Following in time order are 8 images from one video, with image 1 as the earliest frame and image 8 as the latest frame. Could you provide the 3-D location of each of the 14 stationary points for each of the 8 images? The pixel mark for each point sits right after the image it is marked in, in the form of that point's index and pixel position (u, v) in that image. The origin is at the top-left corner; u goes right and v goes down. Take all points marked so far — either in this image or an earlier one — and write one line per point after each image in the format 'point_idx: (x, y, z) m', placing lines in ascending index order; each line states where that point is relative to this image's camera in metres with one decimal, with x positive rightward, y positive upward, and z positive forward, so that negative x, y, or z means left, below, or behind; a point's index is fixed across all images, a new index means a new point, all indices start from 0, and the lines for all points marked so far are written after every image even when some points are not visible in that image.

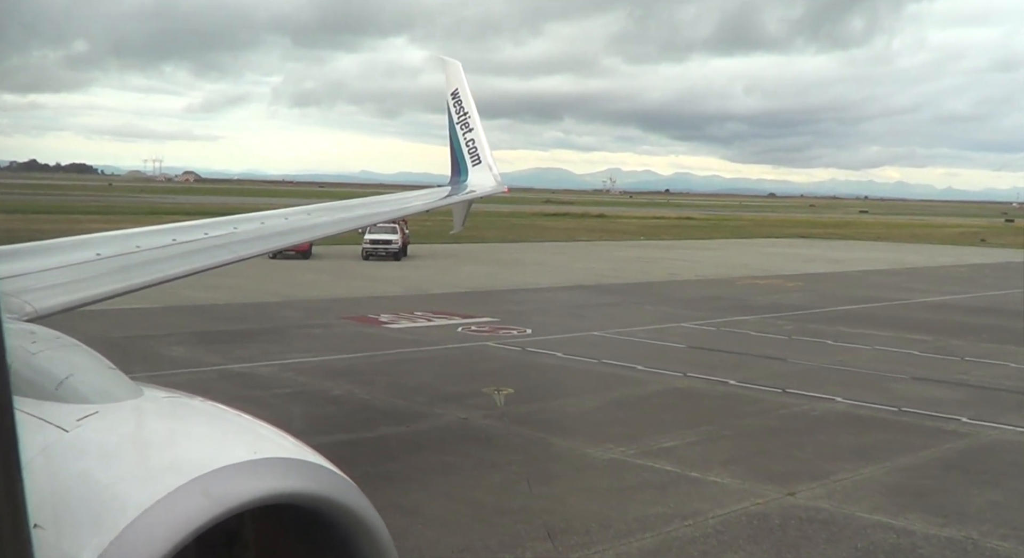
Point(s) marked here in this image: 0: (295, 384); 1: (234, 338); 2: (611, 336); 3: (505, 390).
0: (-3.2, -1.5, +13.7) m
1: (-5.2, -1.1, +17.6) m
2: (+2.1, -1.2, +19.5) m
3: (-0.1, -1.6, +13.7) m
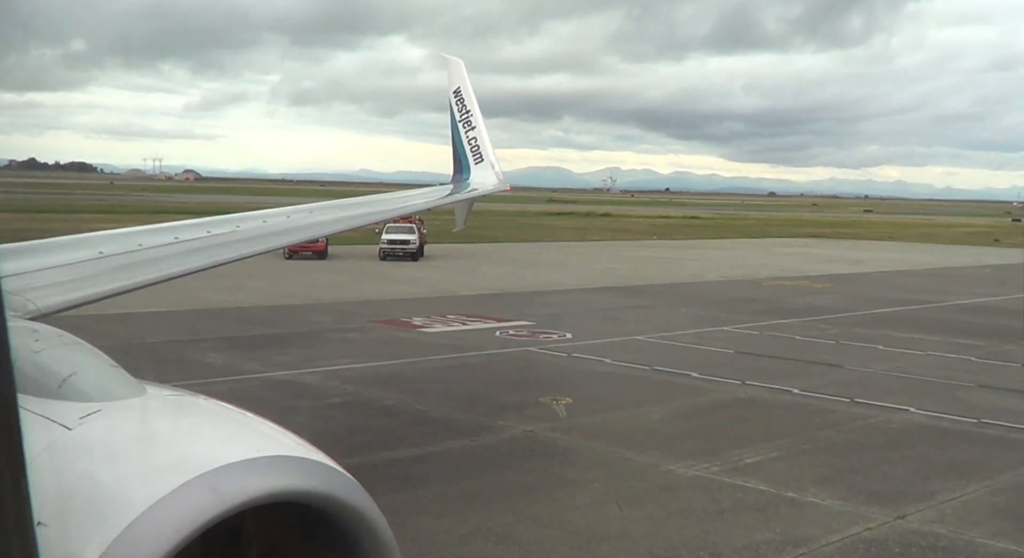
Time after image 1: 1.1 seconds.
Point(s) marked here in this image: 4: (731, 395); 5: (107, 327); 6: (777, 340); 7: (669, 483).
0: (-2.3, -1.6, +13.1) m
1: (-4.4, -1.2, +16.9) m
2: (+2.9, -1.2, +18.8) m
3: (+0.7, -1.7, +13.1) m
4: (+3.2, -1.7, +13.6) m
5: (-8.0, -1.0, +18.6) m
6: (+5.5, -1.3, +19.6) m
7: (+1.6, -2.1, +9.3) m
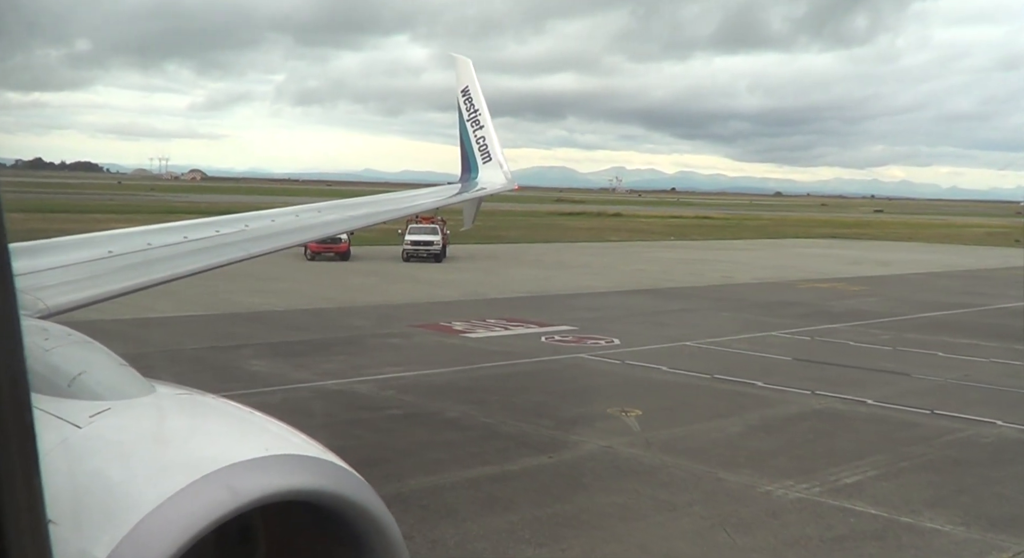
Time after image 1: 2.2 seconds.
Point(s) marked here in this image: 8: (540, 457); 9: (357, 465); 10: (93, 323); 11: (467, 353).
0: (-1.5, -1.7, +12.5) m
1: (-3.5, -1.2, +16.3) m
2: (+3.8, -1.3, +18.2) m
3: (+1.6, -1.8, +12.5) m
4: (+4.1, -1.8, +13.0) m
5: (-7.1, -1.0, +18.0) m
6: (+6.5, -1.3, +18.9) m
7: (+2.4, -2.1, +8.7) m
8: (+0.3, -1.9, +10.1) m
9: (-1.6, -1.9, +9.6) m
10: (-8.6, -0.9, +19.2) m
11: (-0.8, -1.3, +16.8) m
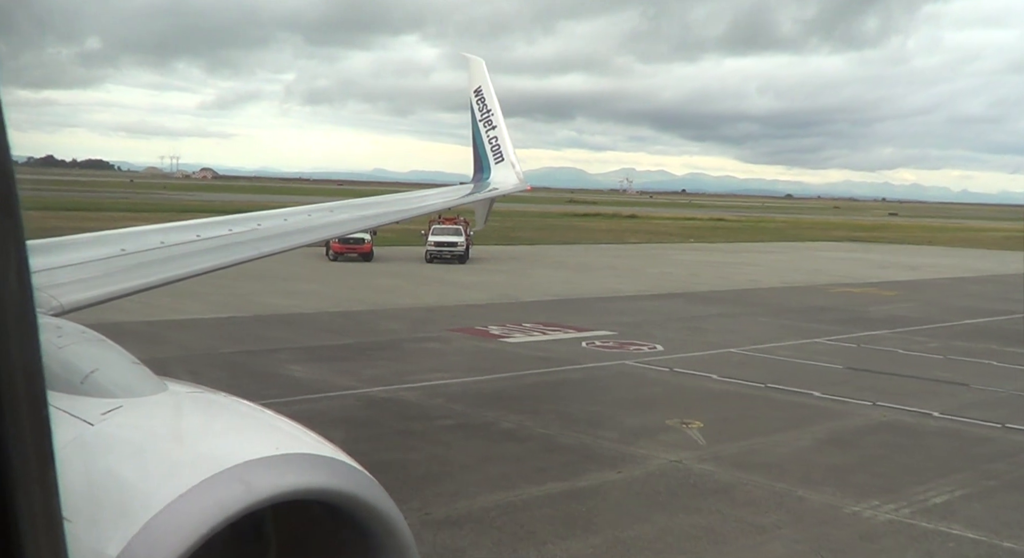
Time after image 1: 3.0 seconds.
0: (-0.7, -1.7, +12.0) m
1: (-2.8, -1.3, +15.9) m
2: (+4.5, -1.4, +17.7) m
3: (+2.3, -1.8, +12.0) m
4: (+4.8, -1.9, +12.5) m
5: (-6.4, -1.1, +17.6) m
6: (+7.2, -1.5, +18.4) m
7: (+3.1, -2.2, +8.2) m
8: (+1.0, -2.0, +9.7) m
9: (-0.9, -2.0, +9.2) m
10: (-7.8, -0.9, +18.8) m
11: (0.0, -1.4, +16.3) m
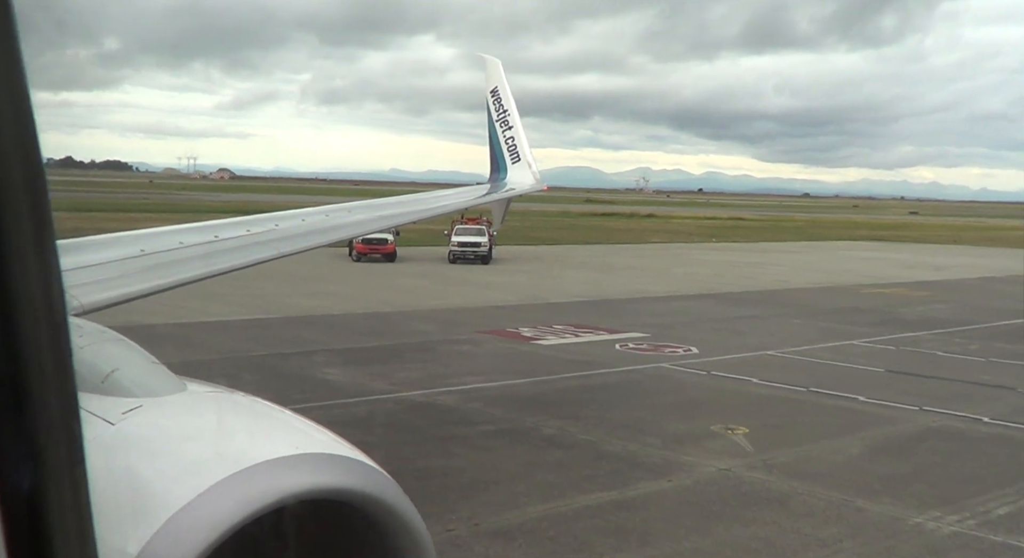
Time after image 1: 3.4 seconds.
0: (-0.2, -1.8, +11.8) m
1: (-2.2, -1.3, +15.7) m
2: (+5.1, -1.4, +17.4) m
3: (+2.8, -1.9, +11.7) m
4: (+5.3, -1.9, +12.2) m
5: (-5.8, -1.1, +17.4) m
6: (+7.9, -1.5, +18.1) m
7: (+3.6, -2.2, +7.9) m
8: (+1.5, -2.0, +9.4) m
9: (-0.5, -2.0, +9.0) m
10: (-7.2, -0.9, +18.6) m
11: (+0.5, -1.4, +16.0) m
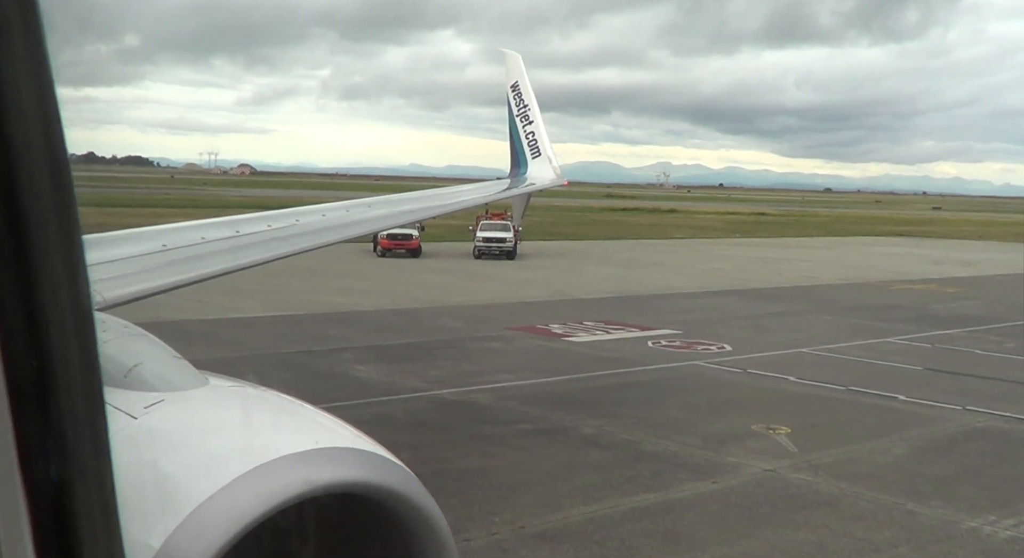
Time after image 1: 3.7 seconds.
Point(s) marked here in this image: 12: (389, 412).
0: (+0.2, -1.7, +11.6) m
1: (-1.6, -1.3, +15.6) m
2: (+5.7, -1.4, +17.1) m
3: (+3.3, -1.8, +11.5) m
4: (+5.8, -1.9, +11.9) m
5: (-5.2, -1.0, +17.4) m
6: (+8.4, -1.4, +17.8) m
7: (+3.9, -2.2, +7.7) m
8: (+1.9, -2.0, +9.2) m
9: (-0.1, -2.0, +8.8) m
10: (-6.6, -0.9, +18.6) m
11: (+1.1, -1.4, +15.9) m
12: (-1.5, -1.7, +11.7) m
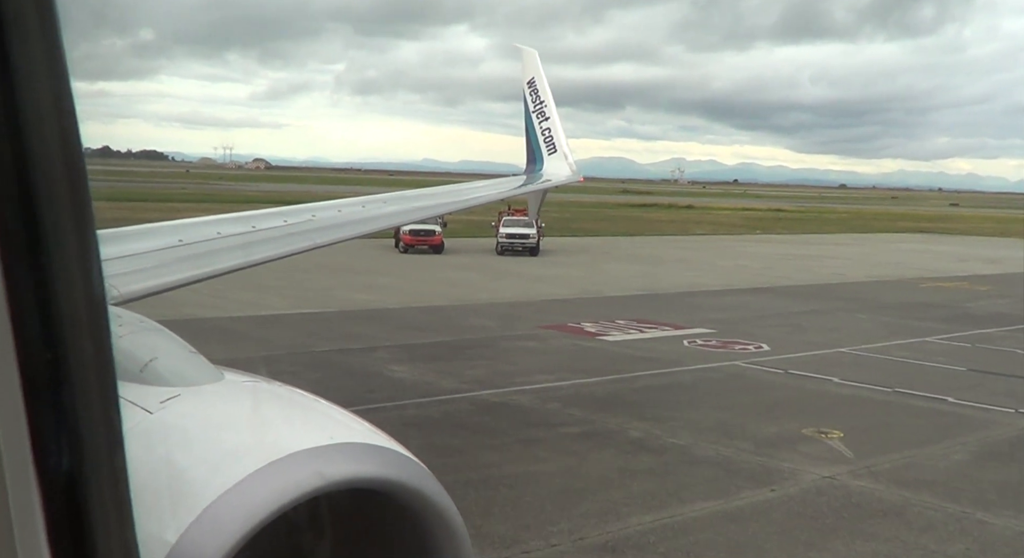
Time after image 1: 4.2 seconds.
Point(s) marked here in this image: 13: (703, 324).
0: (+0.8, -1.7, +11.3) m
1: (-1.1, -1.2, +15.3) m
2: (+6.3, -1.4, +16.8) m
3: (+3.8, -1.8, +11.2) m
4: (+6.3, -1.9, +11.6) m
5: (-4.6, -1.0, +17.2) m
6: (+9.1, -1.4, +17.3) m
7: (+4.4, -2.2, +7.4) m
8: (+2.4, -2.0, +8.9) m
9: (+0.4, -2.0, +8.6) m
10: (-5.9, -0.8, +18.4) m
11: (+1.7, -1.3, +15.6) m
12: (-1.0, -1.6, +11.4) m
13: (+4.1, -0.9, +20.0) m
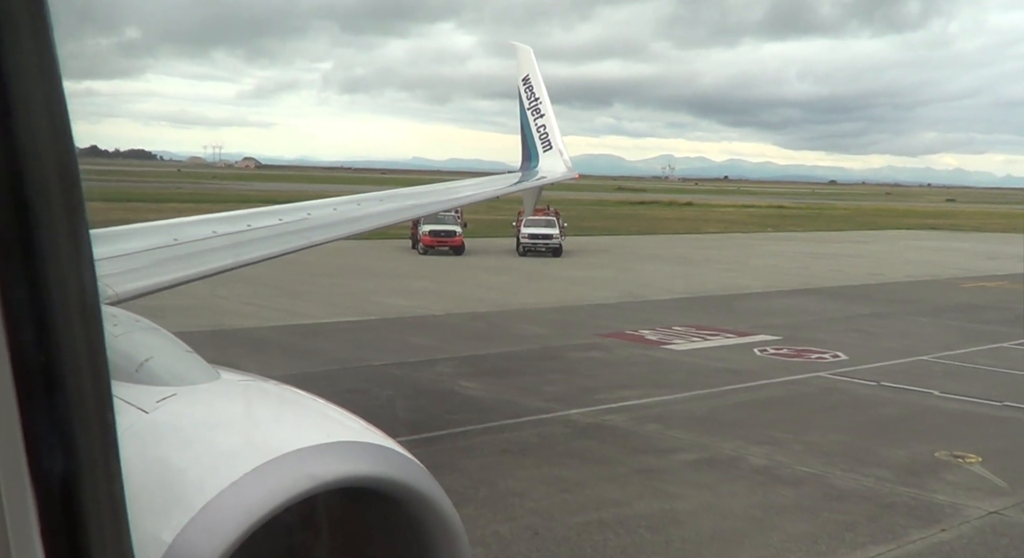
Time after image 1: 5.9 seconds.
0: (+1.9, -1.8, +10.3) m
1: (0.0, -1.3, +14.3) m
2: (+7.4, -1.4, +15.8) m
3: (+5.0, -1.9, +10.2) m
4: (+7.4, -2.0, +10.6) m
5: (-3.5, -1.1, +16.1) m
6: (+10.1, -1.4, +16.4) m
7: (+5.6, -2.3, +6.4) m
8: (+3.5, -2.1, +7.9) m
9: (+1.6, -2.1, +7.5) m
10: (-4.9, -0.9, +17.3) m
11: (+2.7, -1.4, +14.6) m
12: (+0.1, -1.8, +10.3) m
13: (+5.1, -1.0, +19.0) m
